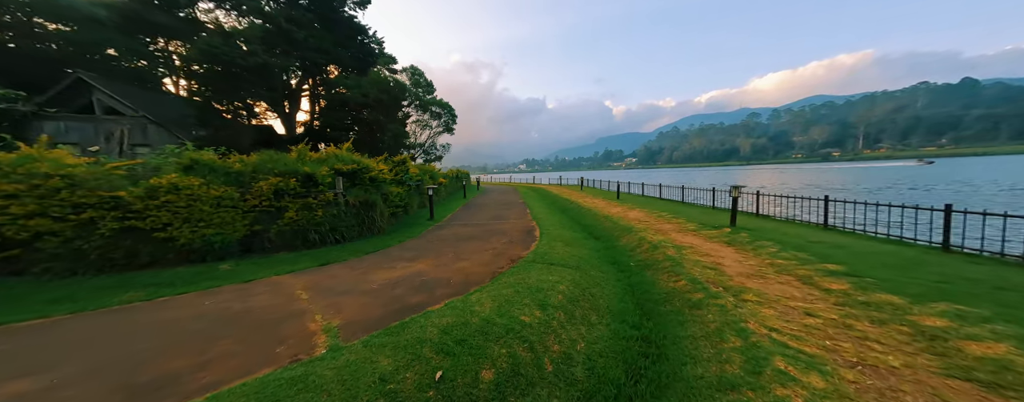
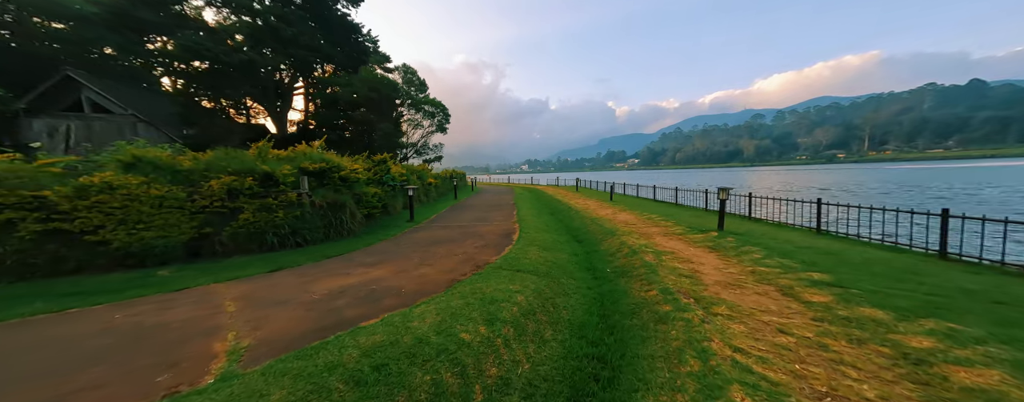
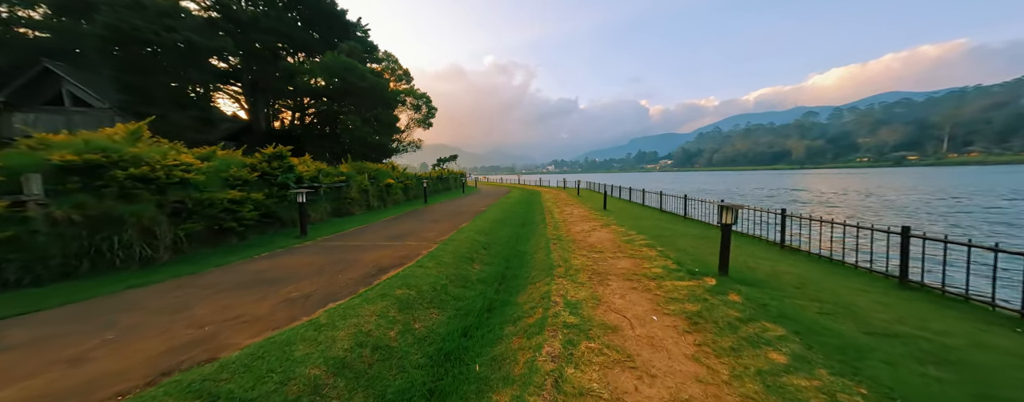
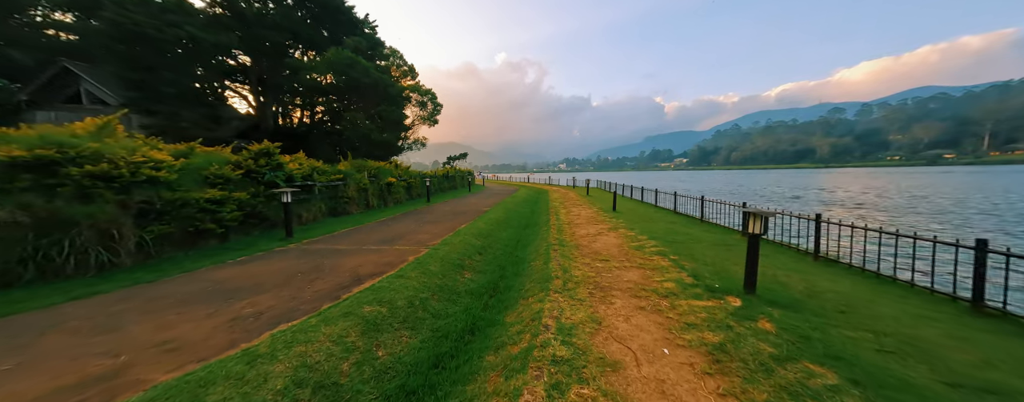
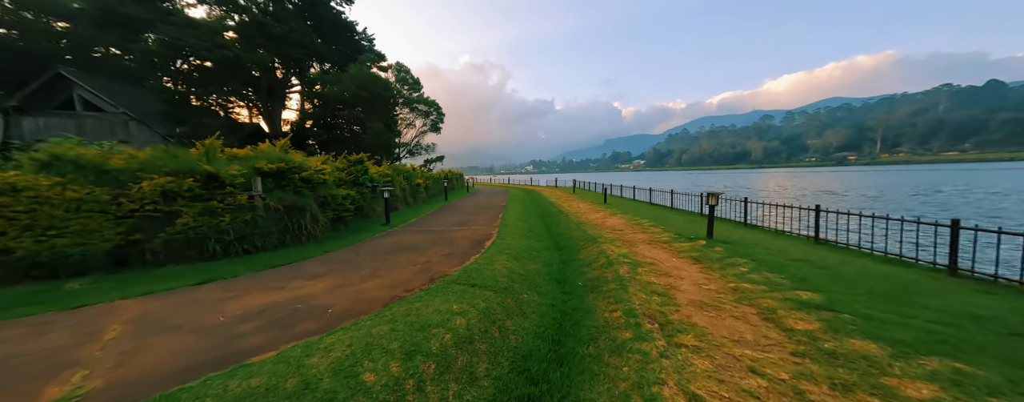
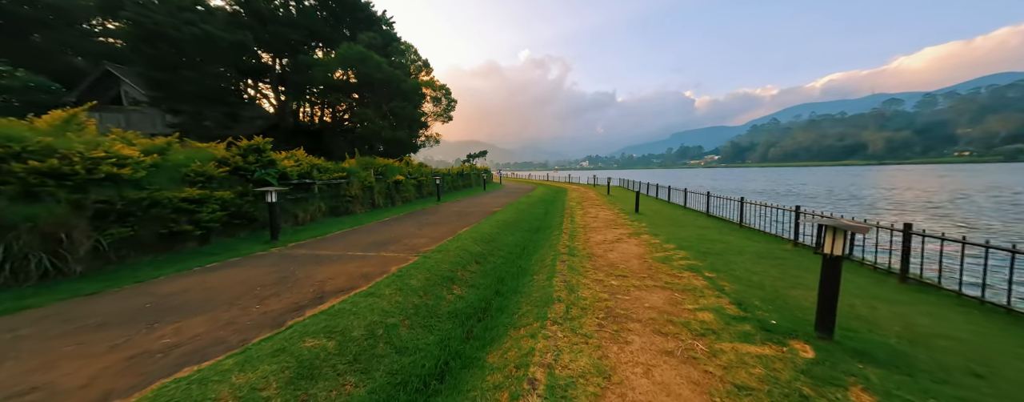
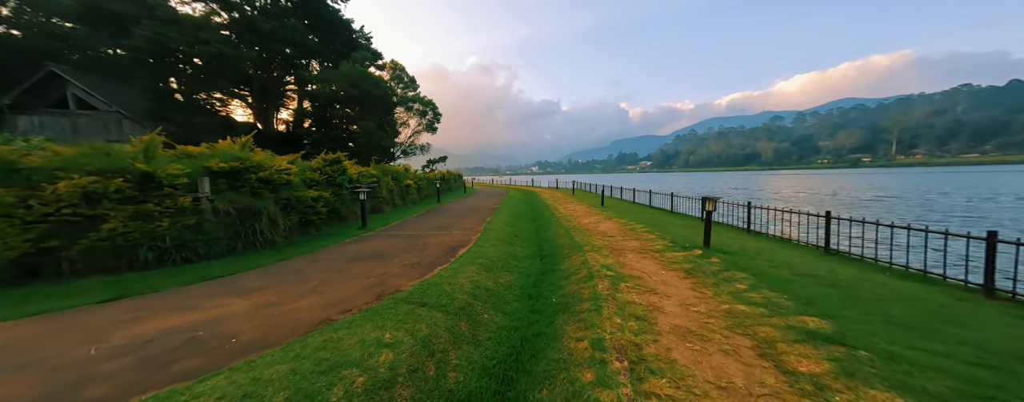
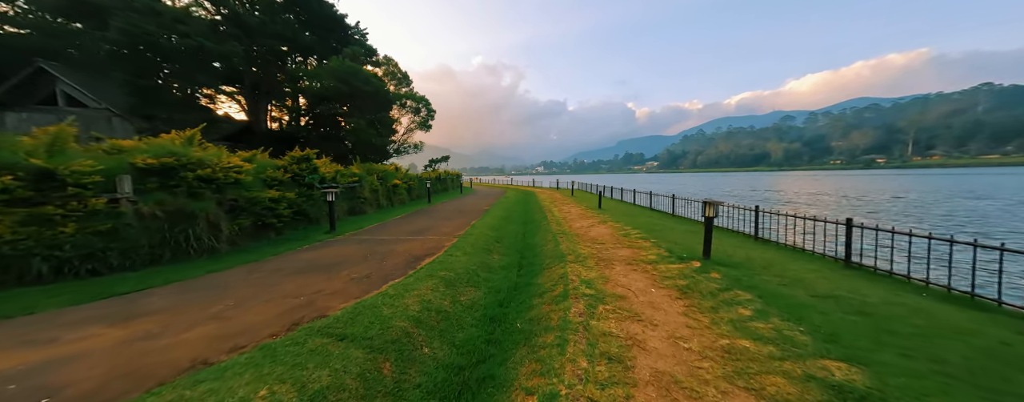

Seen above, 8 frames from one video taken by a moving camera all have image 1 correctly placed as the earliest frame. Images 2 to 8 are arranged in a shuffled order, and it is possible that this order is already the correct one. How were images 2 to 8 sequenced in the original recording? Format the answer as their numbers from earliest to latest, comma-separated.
2, 5, 7, 8, 3, 4, 6
